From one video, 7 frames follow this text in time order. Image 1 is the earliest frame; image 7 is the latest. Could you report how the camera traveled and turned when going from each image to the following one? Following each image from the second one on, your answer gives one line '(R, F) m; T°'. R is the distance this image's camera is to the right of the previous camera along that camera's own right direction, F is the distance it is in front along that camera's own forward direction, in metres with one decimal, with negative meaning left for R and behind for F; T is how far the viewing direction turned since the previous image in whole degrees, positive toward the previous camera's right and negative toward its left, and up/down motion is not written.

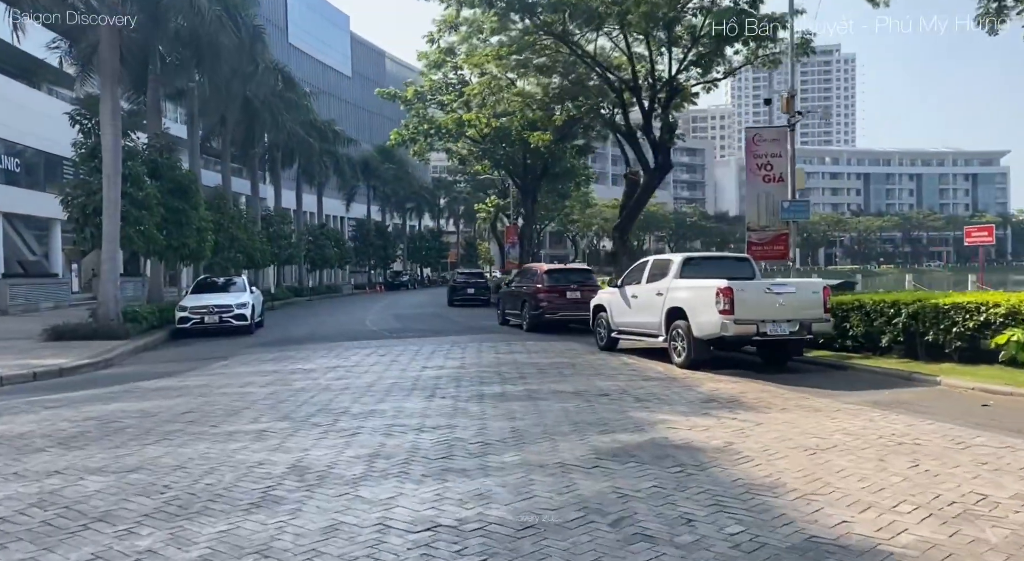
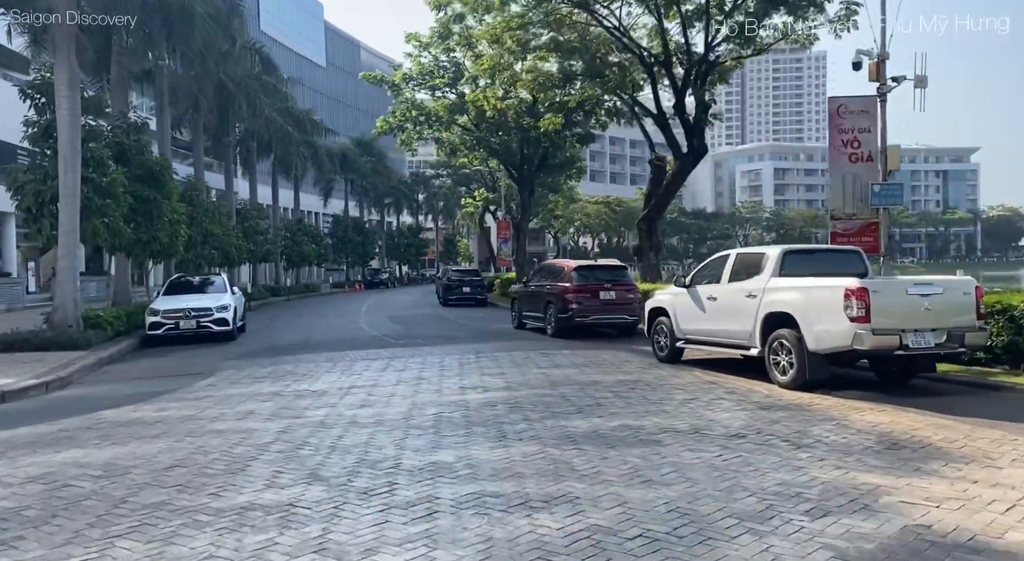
(-1.1, +2.3) m; +2°
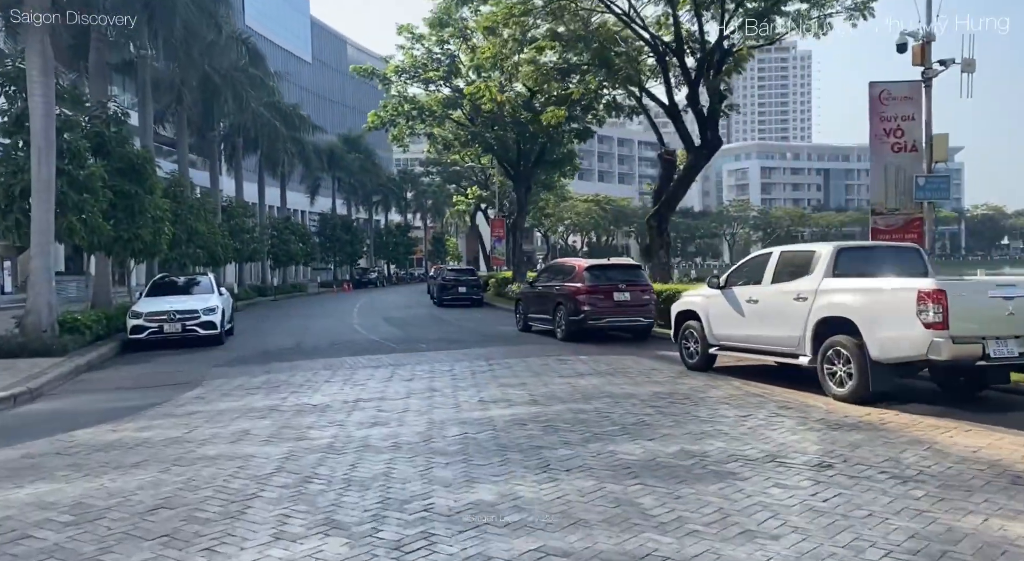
(-0.4, +1.0) m; +1°
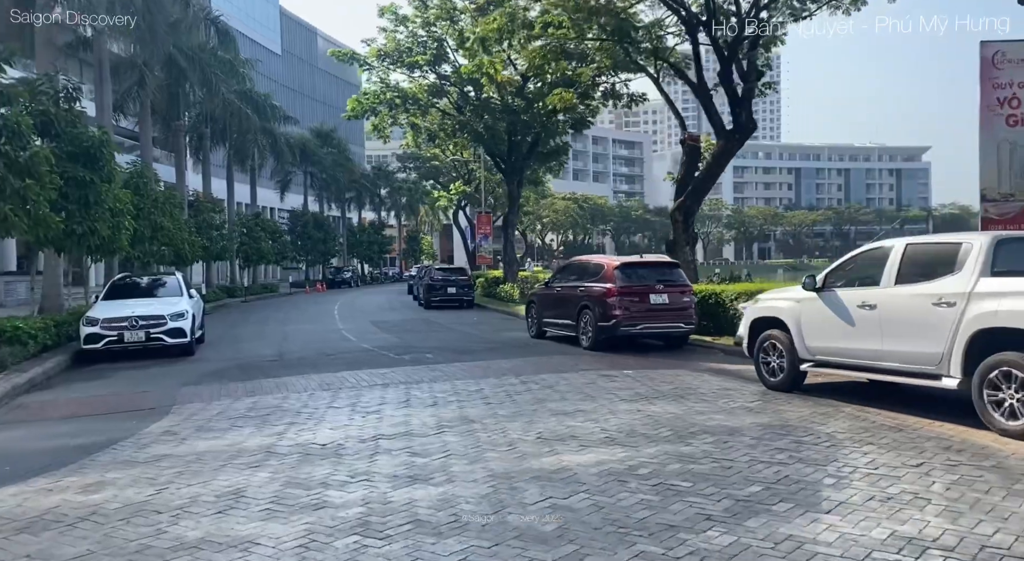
(-0.9, +2.1) m; +2°
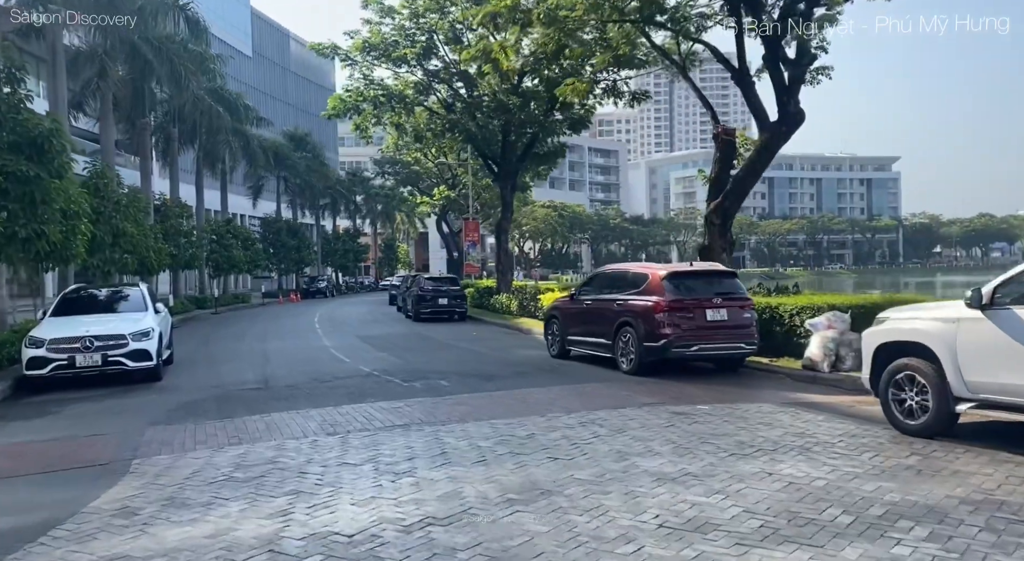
(-0.9, +2.1) m; +2°
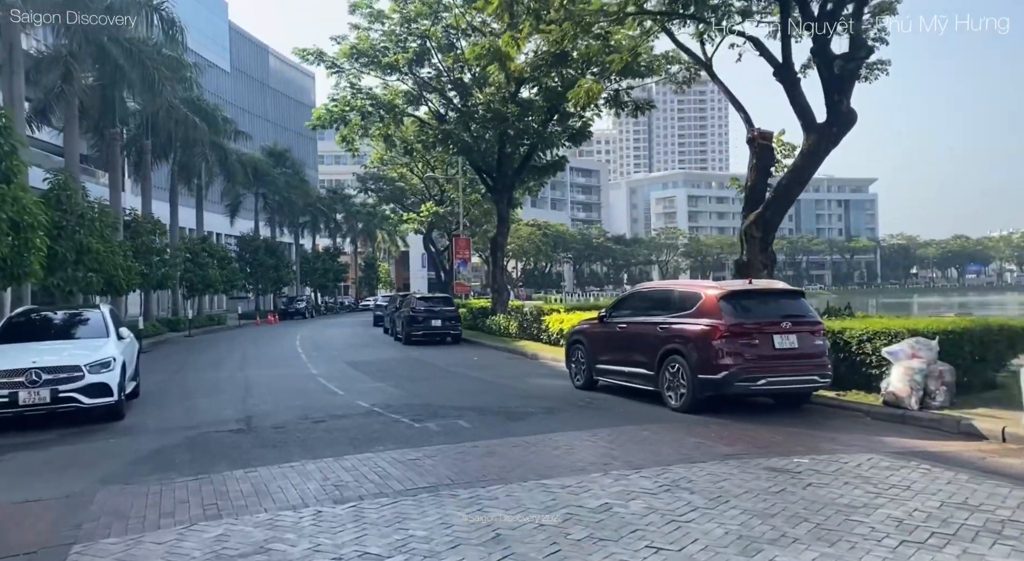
(-0.7, +1.8) m; +2°
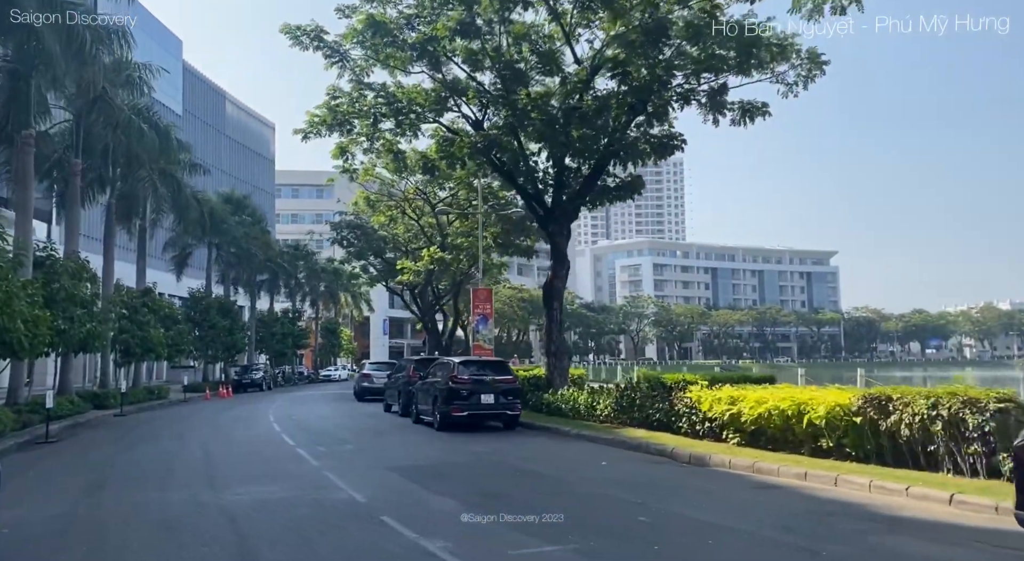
(-3.2, +7.8) m; +4°
